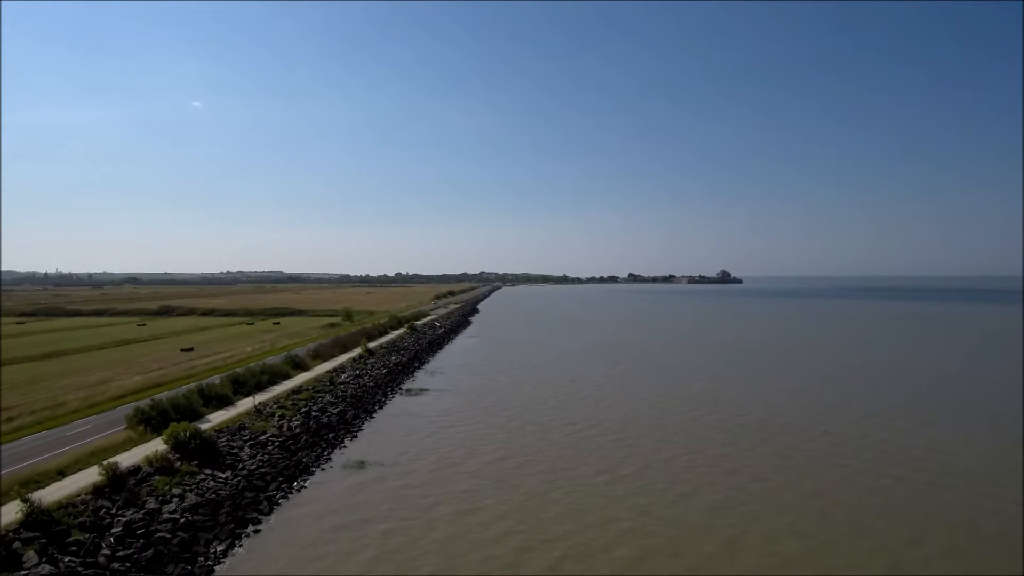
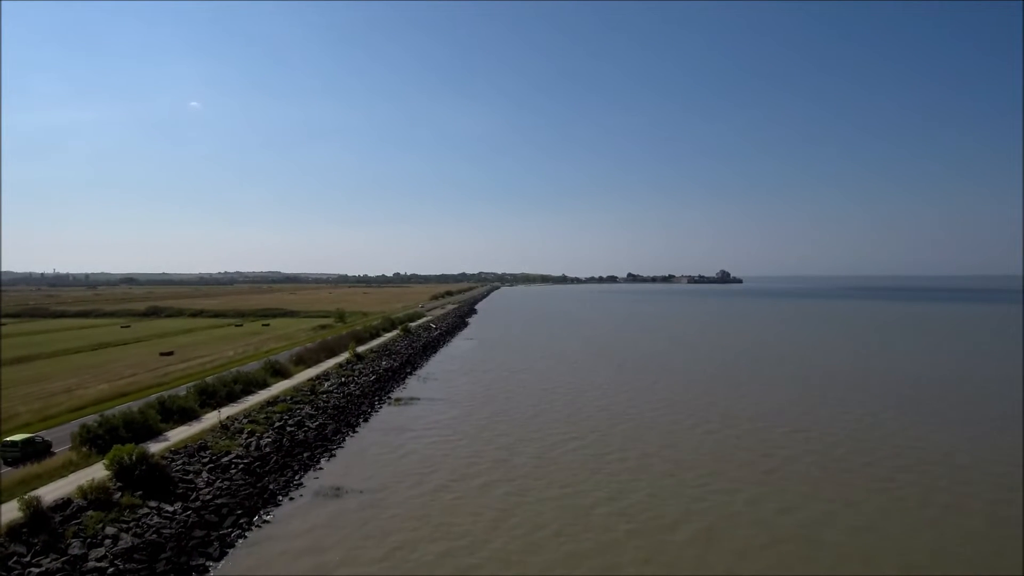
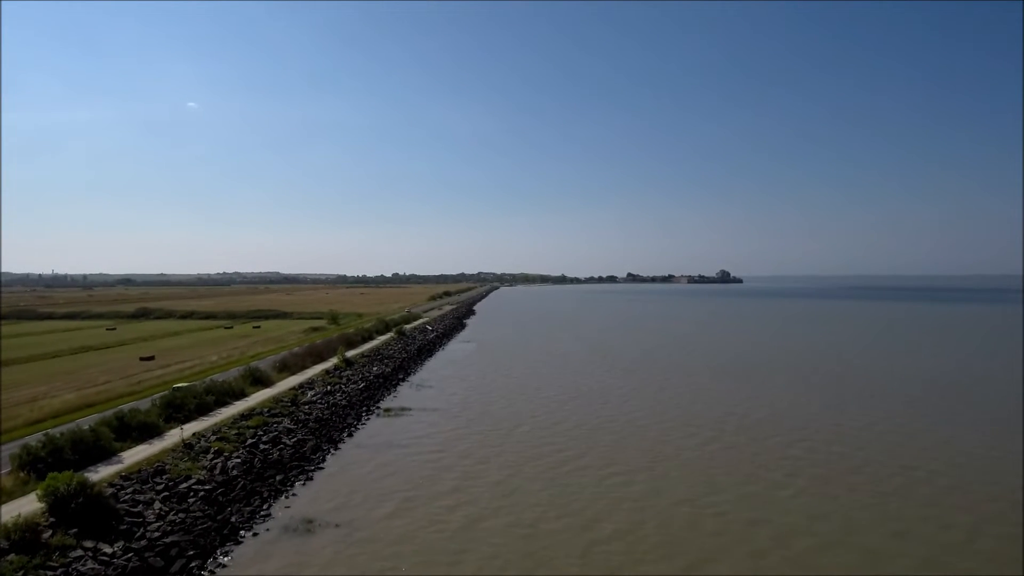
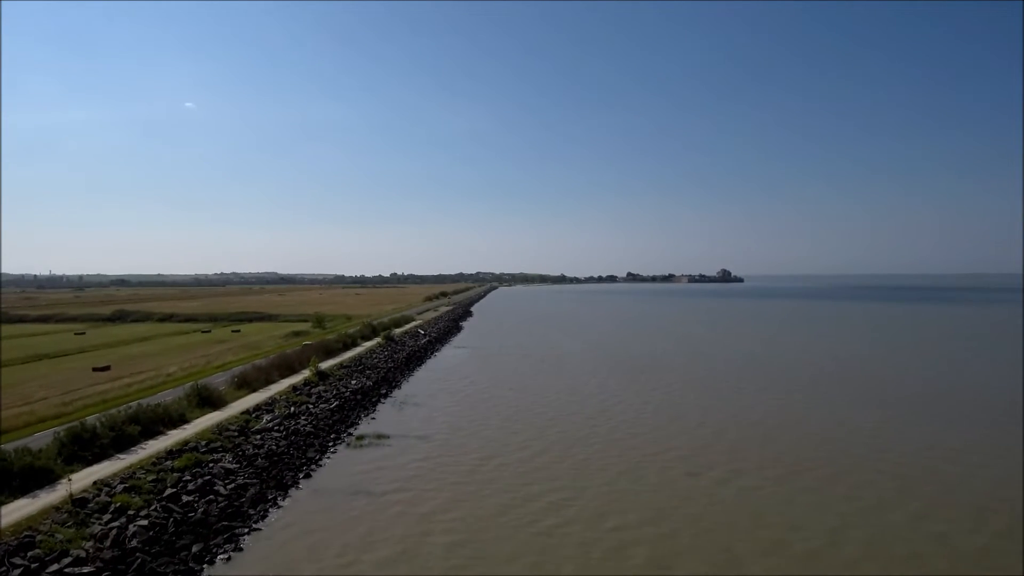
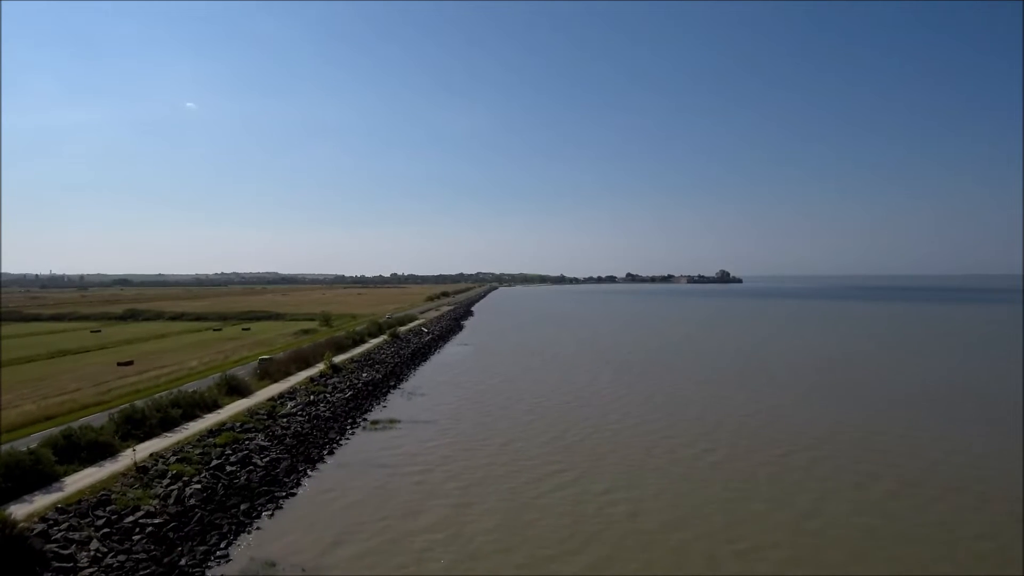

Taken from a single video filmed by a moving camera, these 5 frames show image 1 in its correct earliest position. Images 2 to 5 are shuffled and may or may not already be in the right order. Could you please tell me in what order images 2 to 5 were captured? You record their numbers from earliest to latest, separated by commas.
2, 3, 5, 4
